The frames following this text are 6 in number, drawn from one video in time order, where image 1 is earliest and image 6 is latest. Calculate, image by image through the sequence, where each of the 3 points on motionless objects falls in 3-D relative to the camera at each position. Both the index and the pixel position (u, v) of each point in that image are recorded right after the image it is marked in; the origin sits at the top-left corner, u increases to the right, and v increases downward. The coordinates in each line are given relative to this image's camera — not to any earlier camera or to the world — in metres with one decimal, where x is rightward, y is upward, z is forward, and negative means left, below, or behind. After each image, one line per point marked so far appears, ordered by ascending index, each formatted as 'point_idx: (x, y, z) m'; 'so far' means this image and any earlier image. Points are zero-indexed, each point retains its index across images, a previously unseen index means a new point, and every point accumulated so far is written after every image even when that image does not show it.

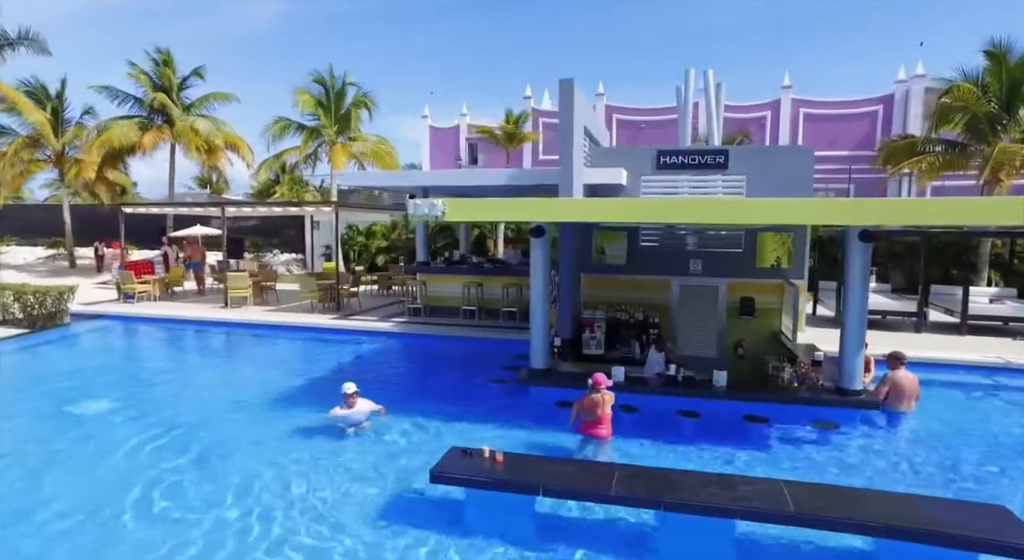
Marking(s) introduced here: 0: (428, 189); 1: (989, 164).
0: (-2.0, +2.2, +13.3) m
1: (+13.4, +3.3, +15.6) m
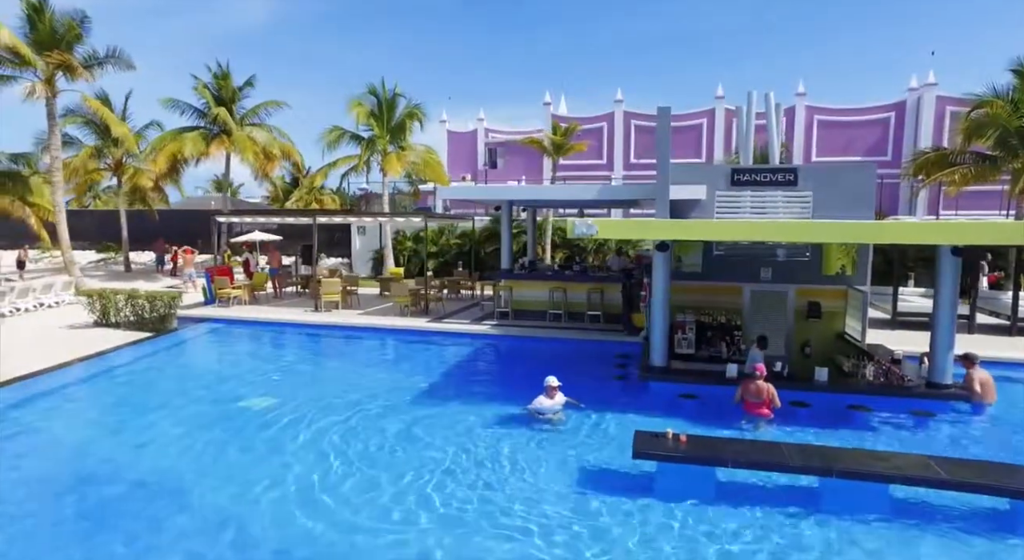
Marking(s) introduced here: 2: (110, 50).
0: (0.0, +2.0, +14.4) m
1: (+15.4, +3.1, +16.9) m
2: (-13.4, +7.6, +18.6) m
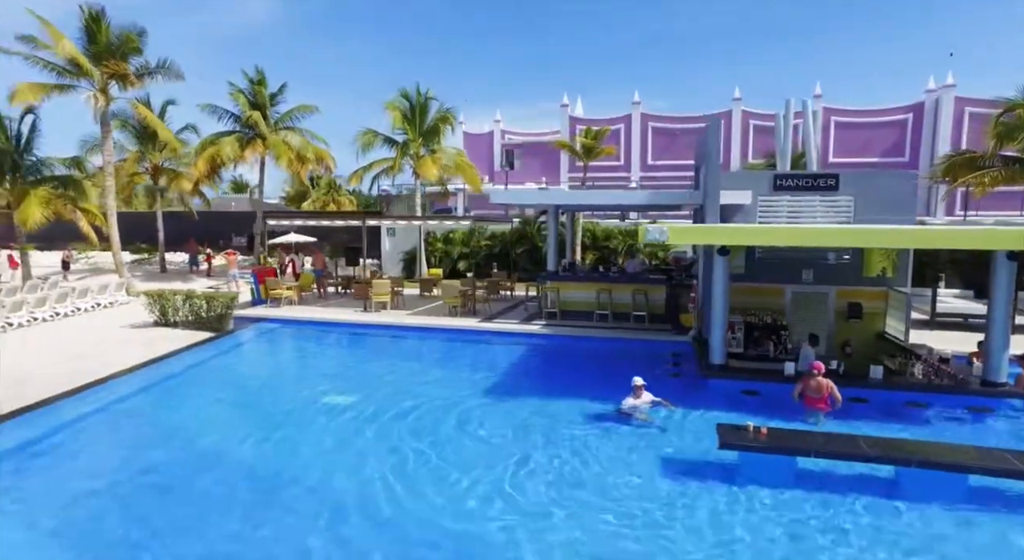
0: (+1.2, +2.0, +14.9) m
1: (+16.7, +3.1, +17.2) m
2: (-12.2, +7.6, +19.2) m
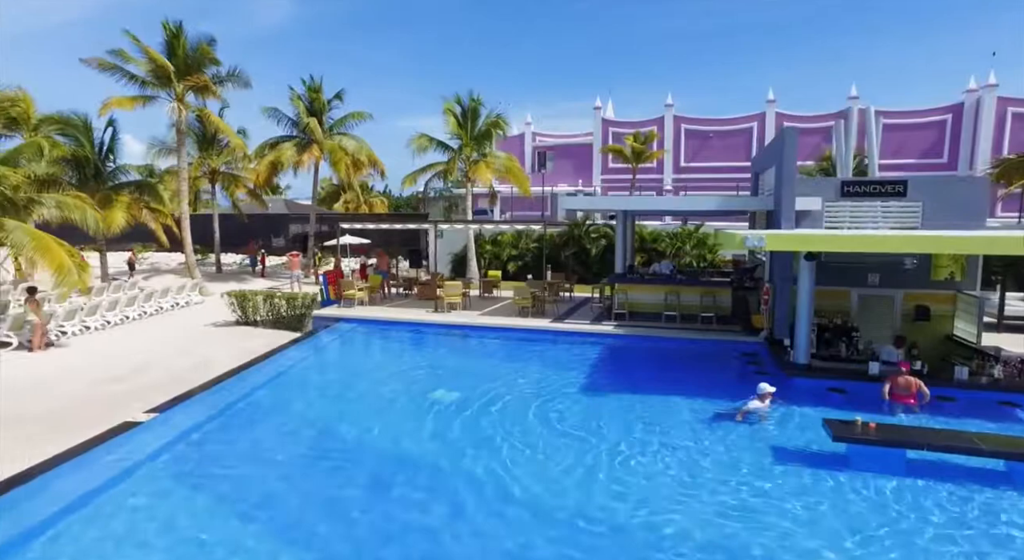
0: (+3.1, +1.9, +15.4) m
1: (+18.6, +3.0, +17.2) m
2: (-10.1, +7.6, +20.2) m
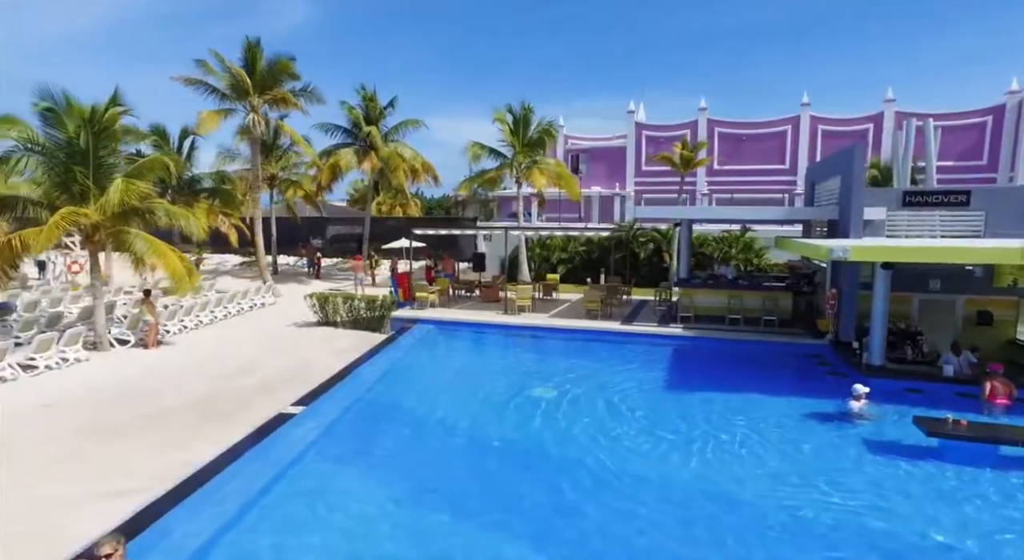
0: (+5.1, +1.8, +16.1) m
1: (+20.7, +2.8, +17.5) m
2: (-8.0, +7.5, +21.3) m
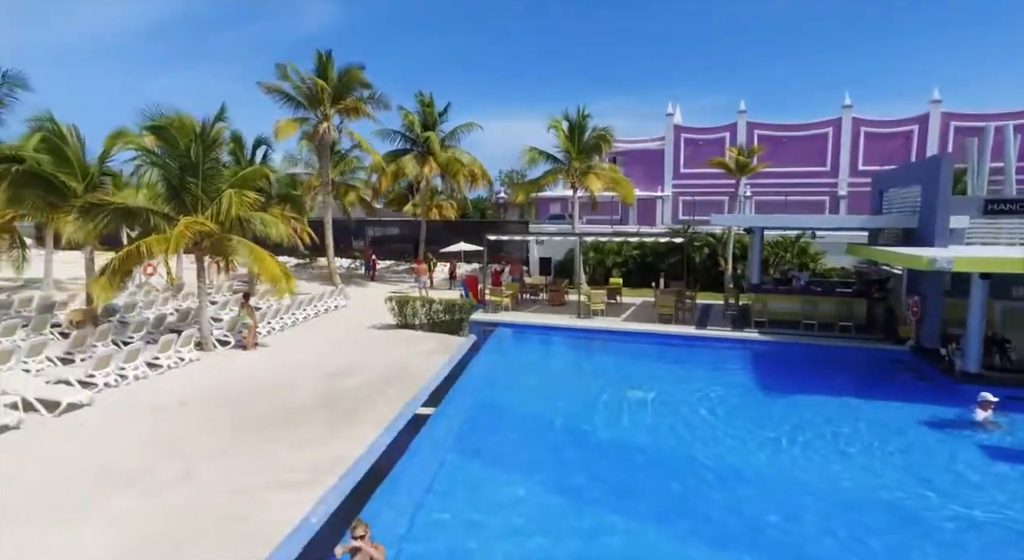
0: (+7.4, +1.6, +16.4) m
1: (+23.0, +2.6, +17.2) m
2: (-5.5, +7.4, +22.0) m
